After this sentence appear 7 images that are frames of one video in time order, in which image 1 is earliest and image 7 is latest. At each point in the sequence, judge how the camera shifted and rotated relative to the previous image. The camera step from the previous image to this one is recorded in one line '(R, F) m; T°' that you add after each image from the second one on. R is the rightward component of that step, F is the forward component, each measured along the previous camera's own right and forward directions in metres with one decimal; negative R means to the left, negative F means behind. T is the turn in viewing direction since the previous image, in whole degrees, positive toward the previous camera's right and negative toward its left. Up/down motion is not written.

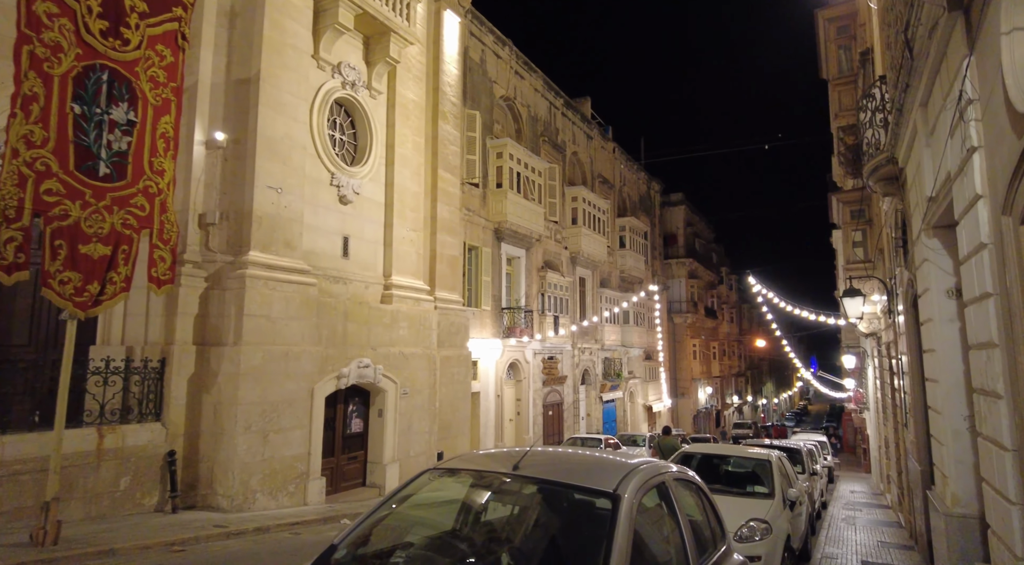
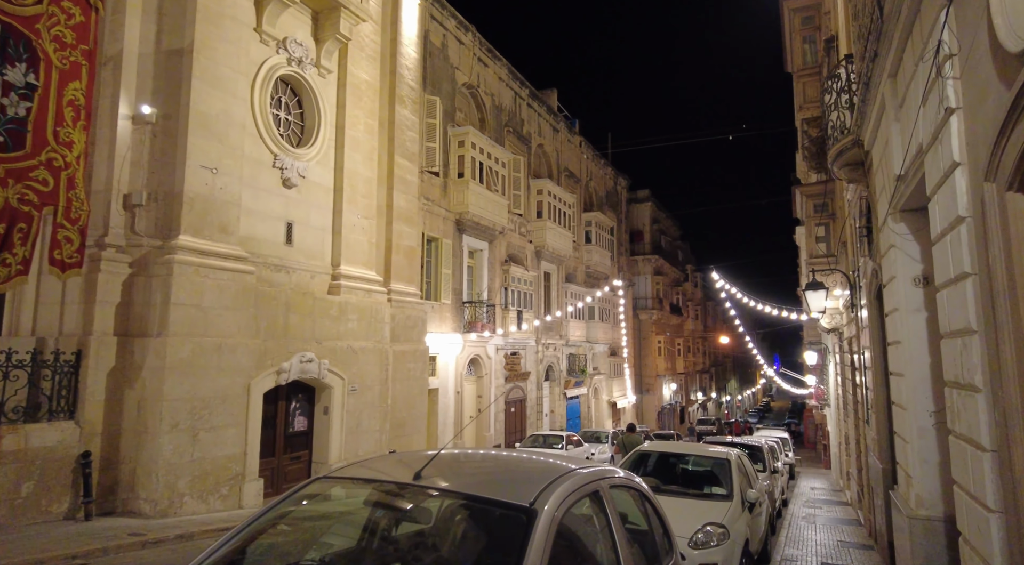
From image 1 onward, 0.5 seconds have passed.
(+0.3, +0.5) m; +3°
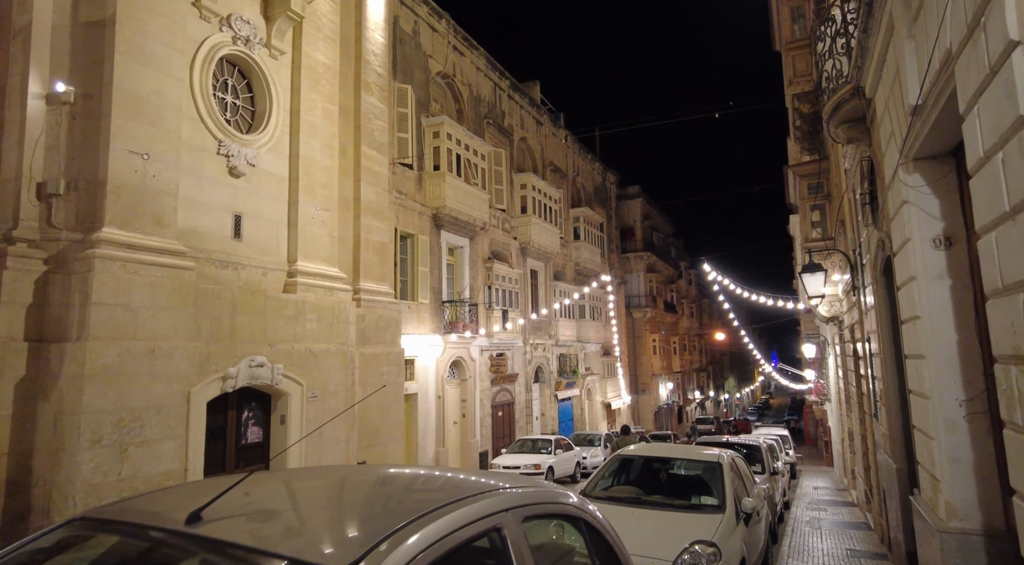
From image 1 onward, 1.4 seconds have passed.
(+0.4, +1.0) m; 0°
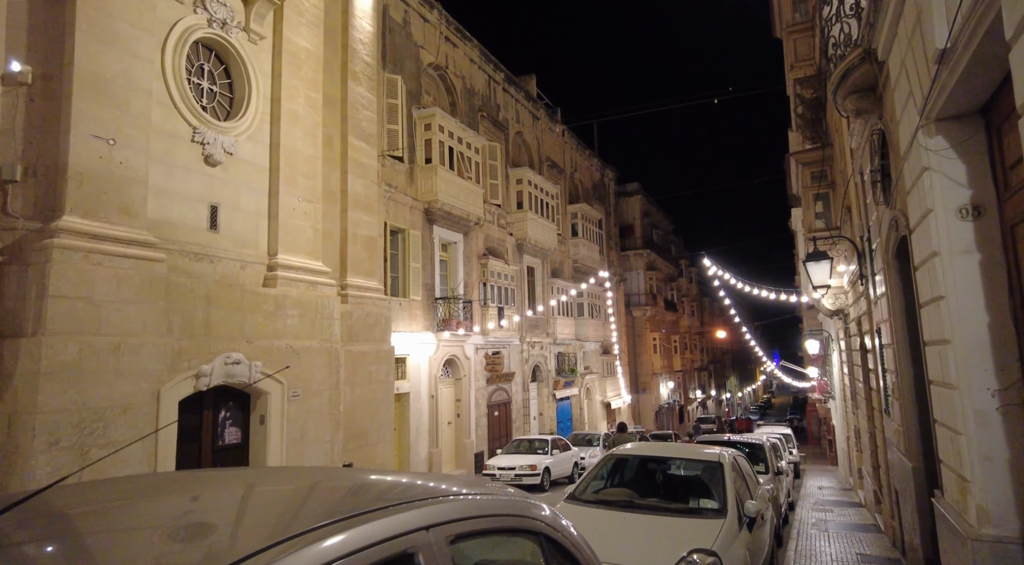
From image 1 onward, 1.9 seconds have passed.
(+0.2, +0.5) m; 0°
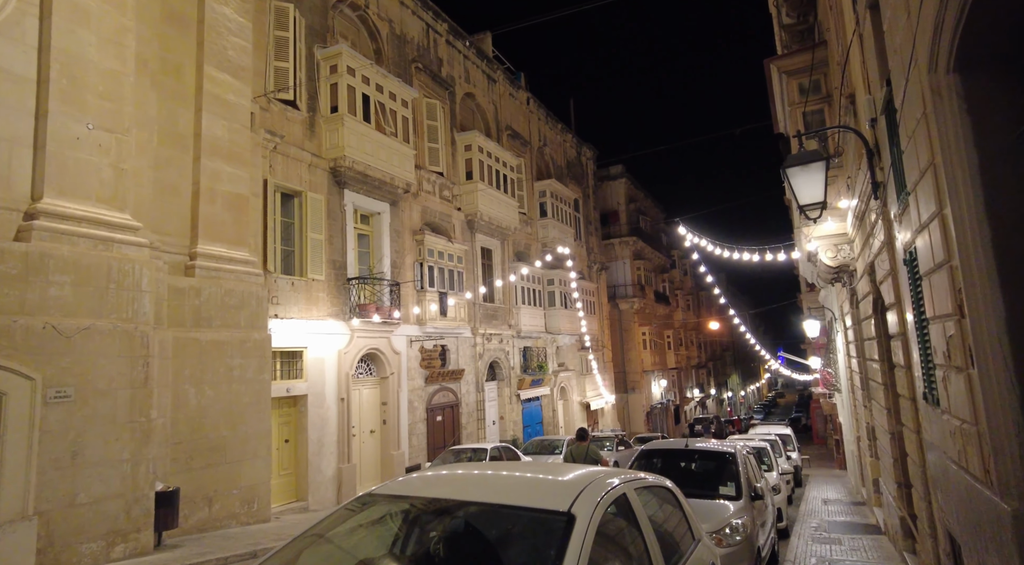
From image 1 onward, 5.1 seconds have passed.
(+1.6, +3.3) m; 0°
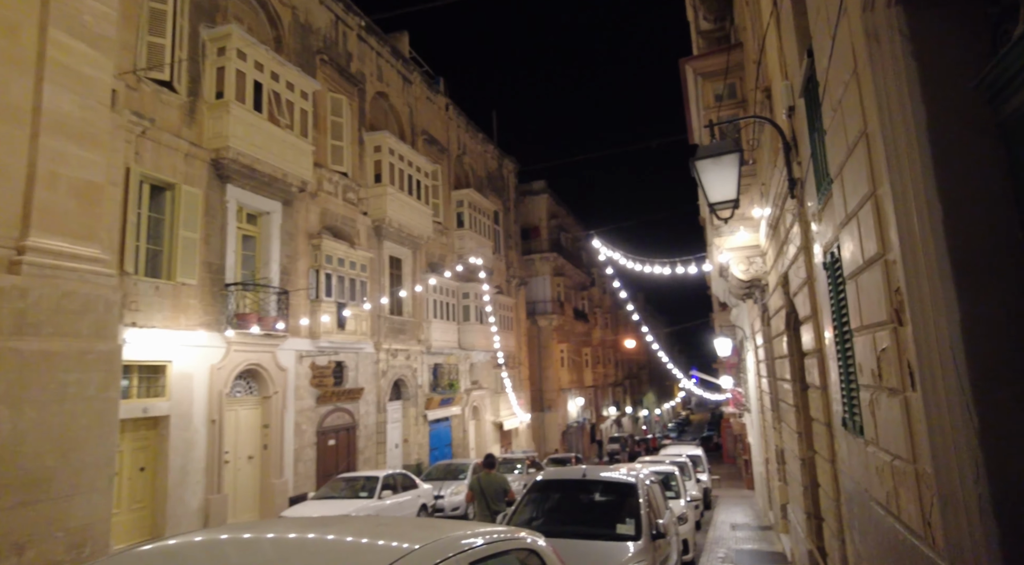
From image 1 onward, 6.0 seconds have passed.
(+0.5, +1.0) m; +6°
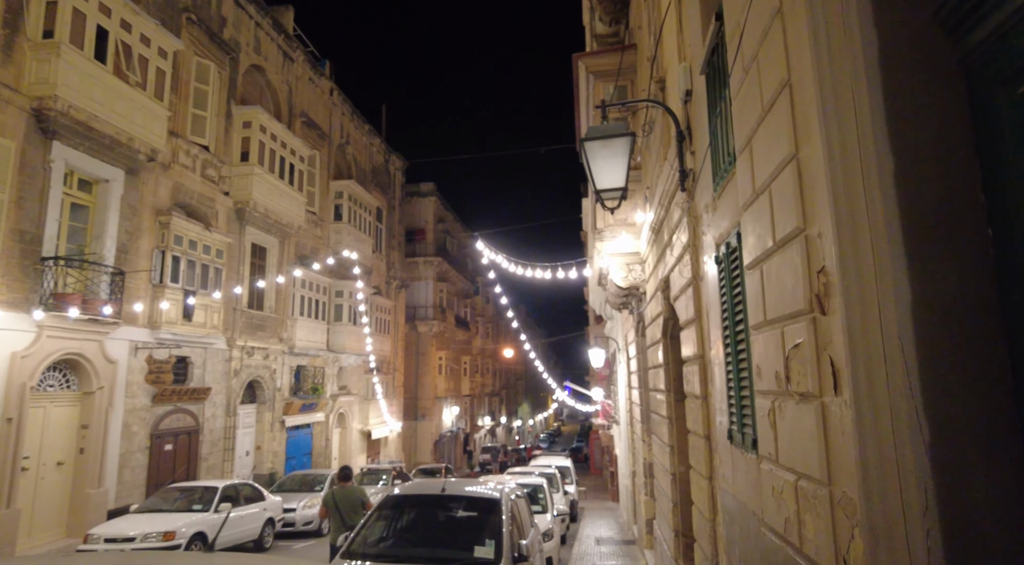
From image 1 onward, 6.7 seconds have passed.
(+0.2, +0.8) m; +10°
